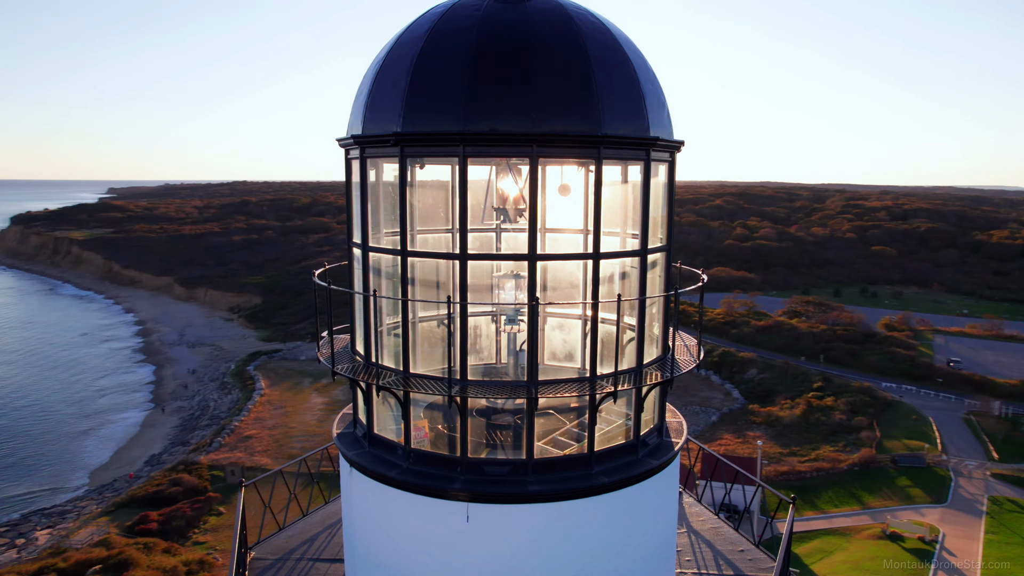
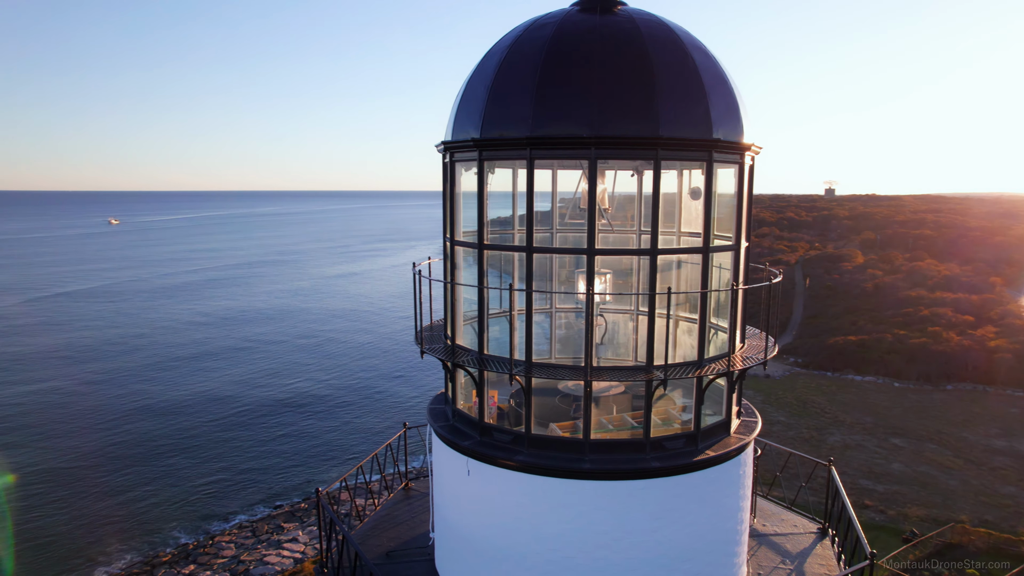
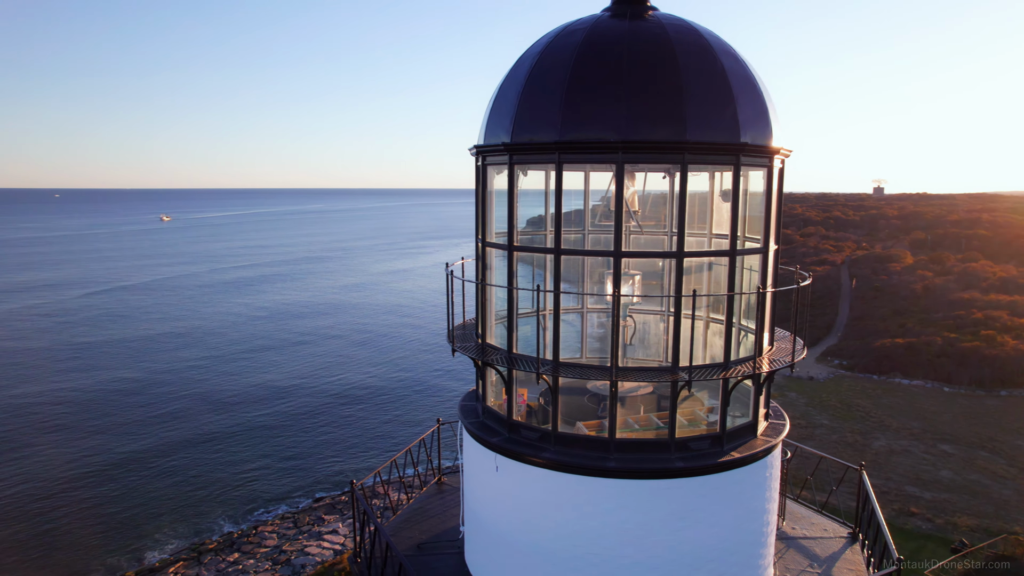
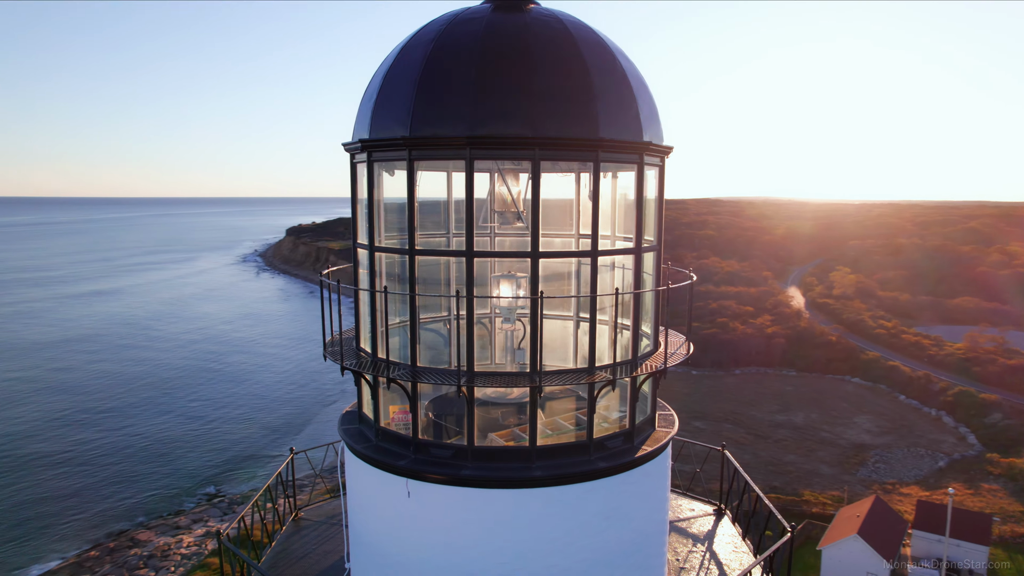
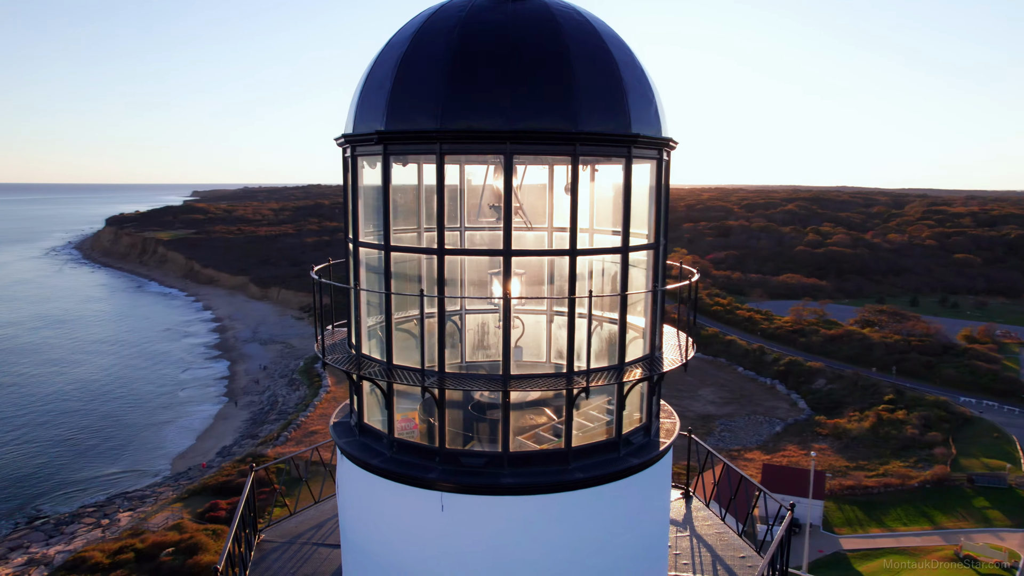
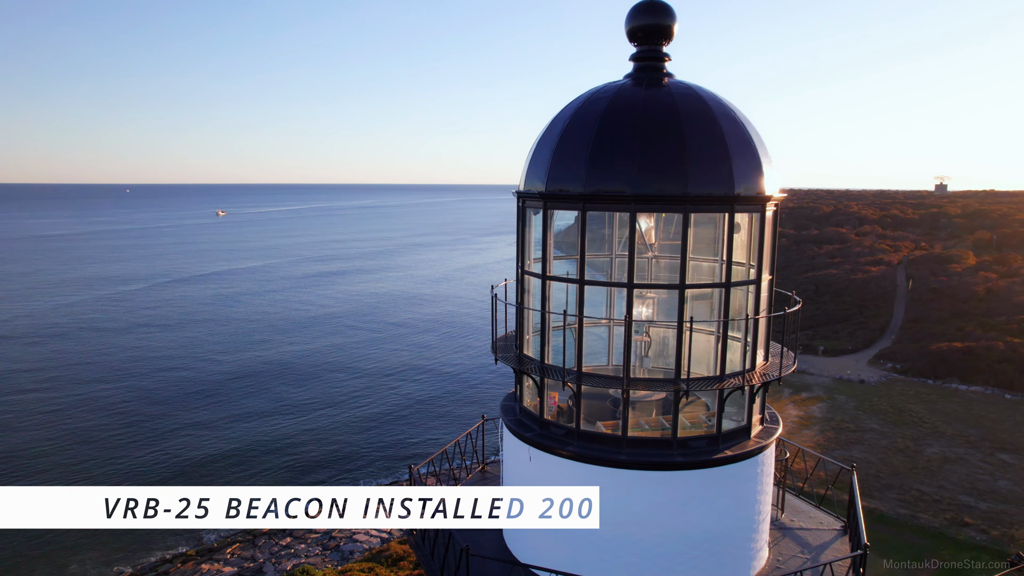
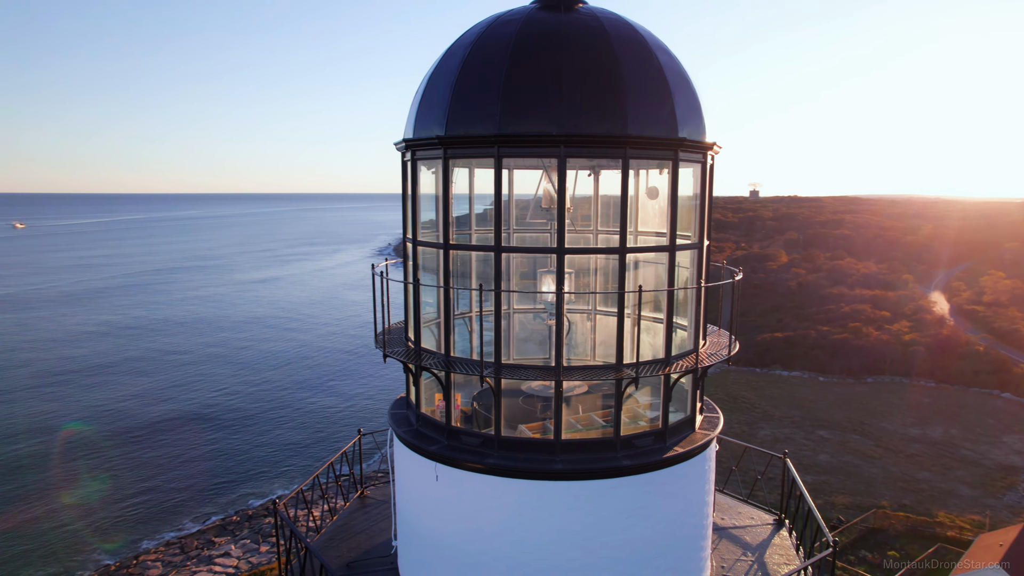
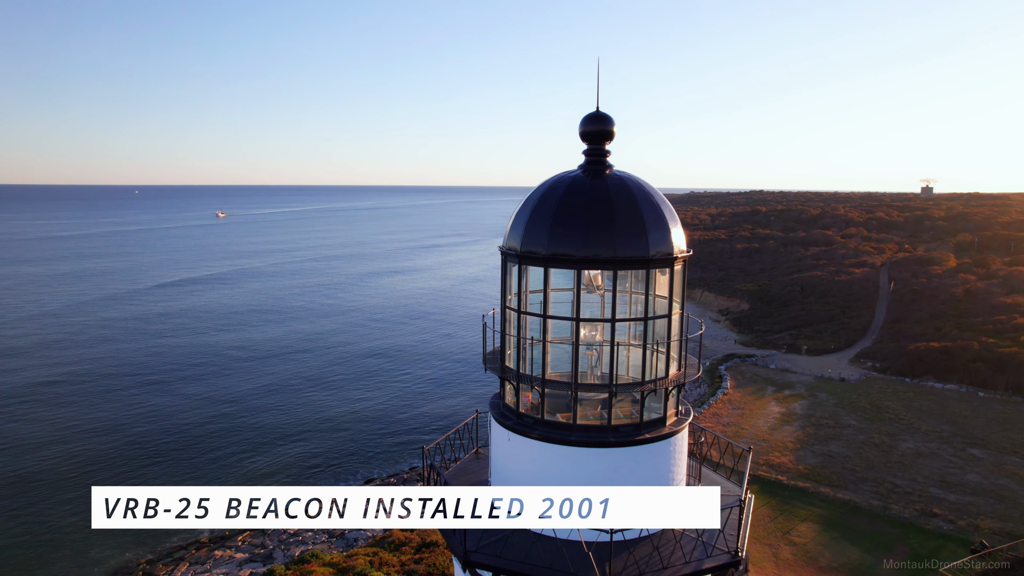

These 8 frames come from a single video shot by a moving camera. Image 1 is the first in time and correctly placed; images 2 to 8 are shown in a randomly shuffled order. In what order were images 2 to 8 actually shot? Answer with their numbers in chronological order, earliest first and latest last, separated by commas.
5, 4, 7, 2, 3, 6, 8
